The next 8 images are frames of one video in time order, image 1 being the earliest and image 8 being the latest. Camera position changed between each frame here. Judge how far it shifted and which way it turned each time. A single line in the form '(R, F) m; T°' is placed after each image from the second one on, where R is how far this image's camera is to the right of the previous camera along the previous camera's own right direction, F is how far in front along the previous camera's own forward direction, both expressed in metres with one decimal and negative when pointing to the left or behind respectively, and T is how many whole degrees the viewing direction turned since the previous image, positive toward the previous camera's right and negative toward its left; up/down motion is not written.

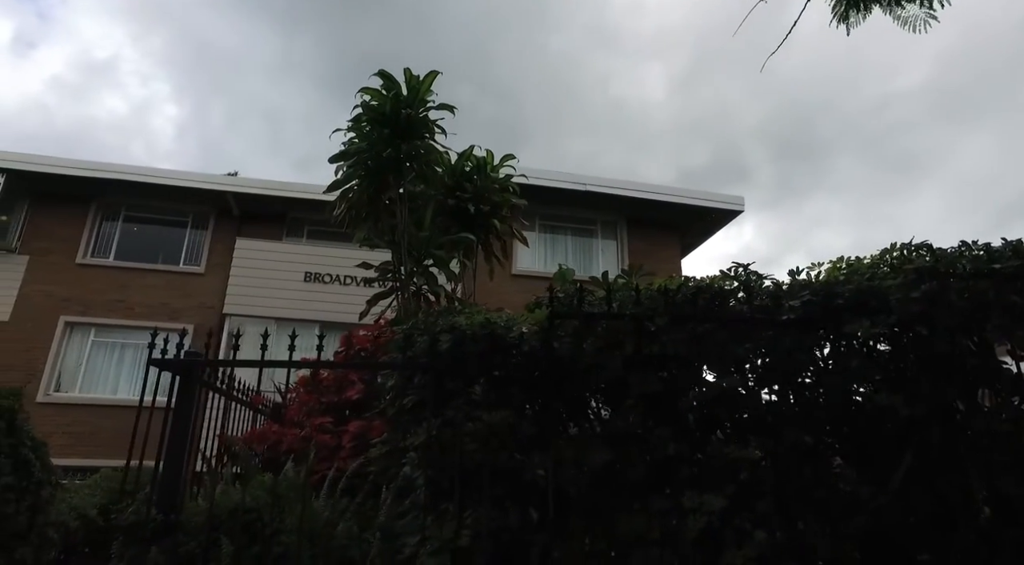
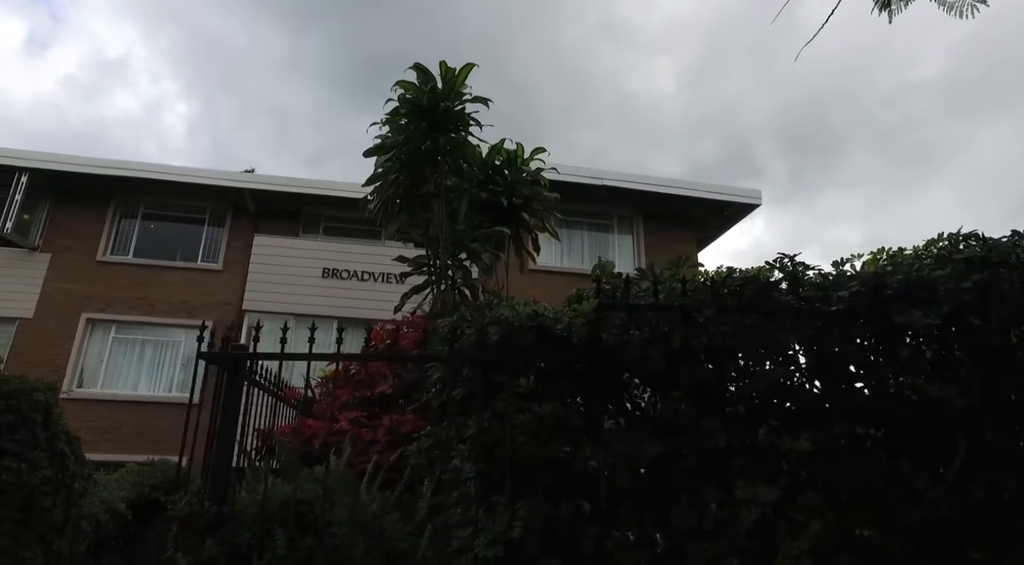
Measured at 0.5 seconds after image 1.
(-0.2, 0.0) m; -1°
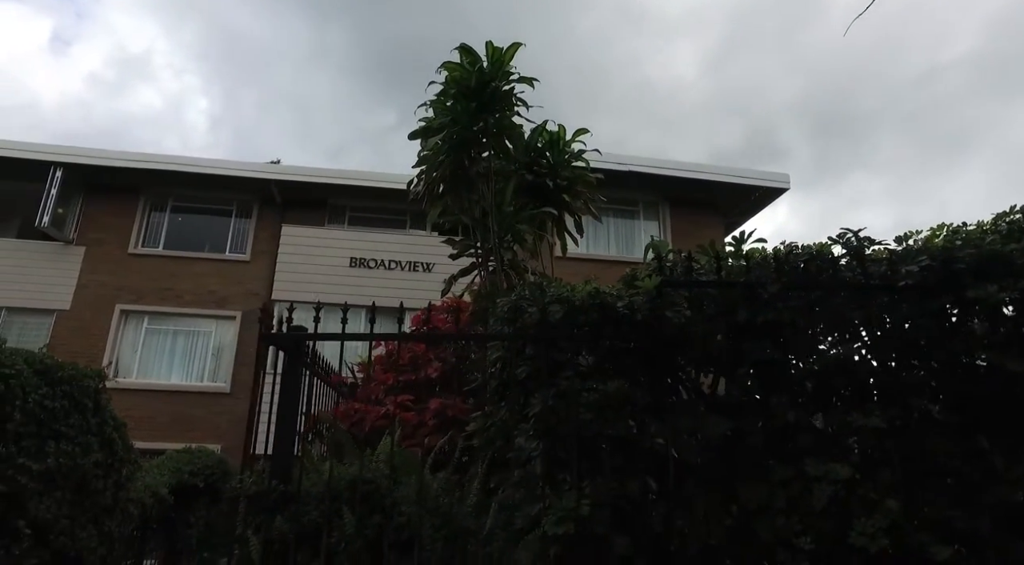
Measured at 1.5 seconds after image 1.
(-0.2, 0.0) m; -2°
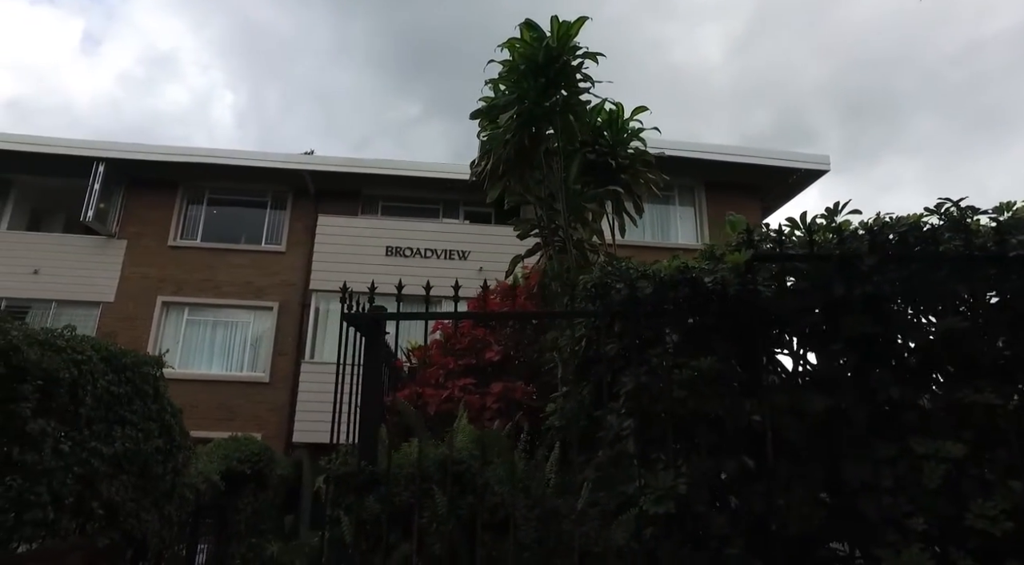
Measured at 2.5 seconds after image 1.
(-0.3, +0.1) m; -2°
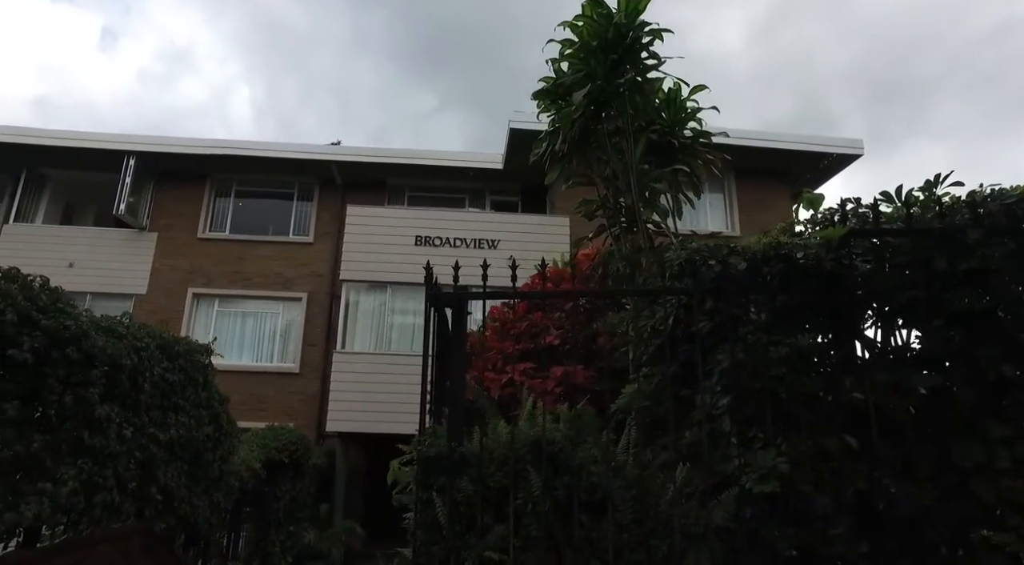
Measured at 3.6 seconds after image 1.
(-0.4, 0.0) m; -1°
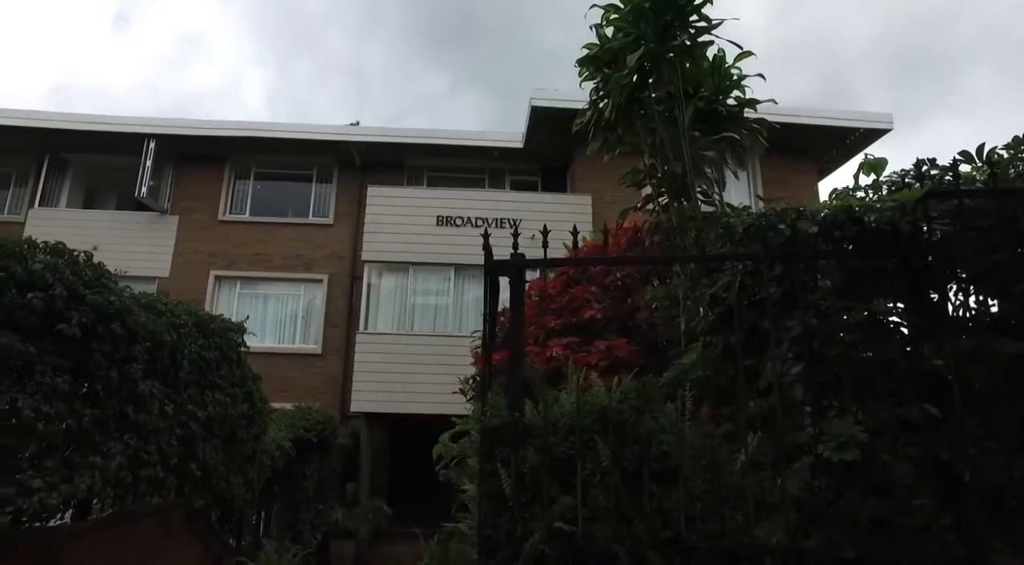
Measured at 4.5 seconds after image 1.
(-0.2, +0.1) m; -1°
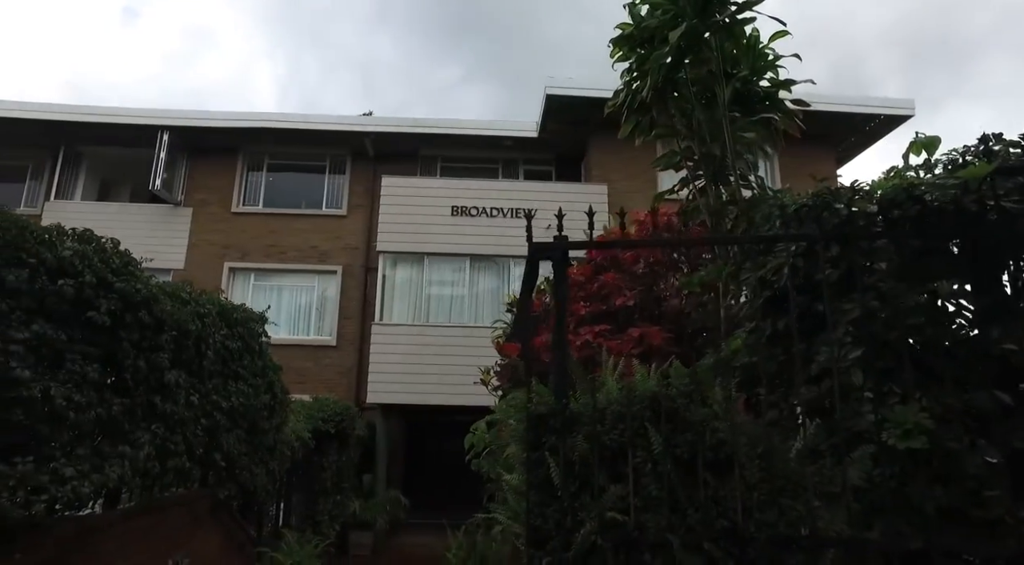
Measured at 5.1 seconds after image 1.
(-0.2, +0.1) m; -1°
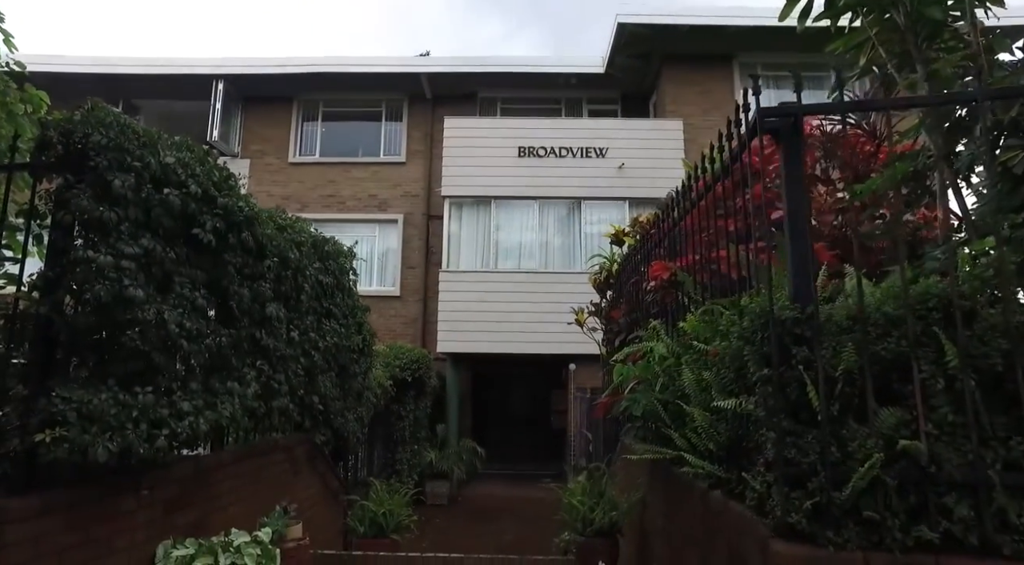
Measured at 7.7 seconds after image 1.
(-0.7, +0.6) m; -4°
